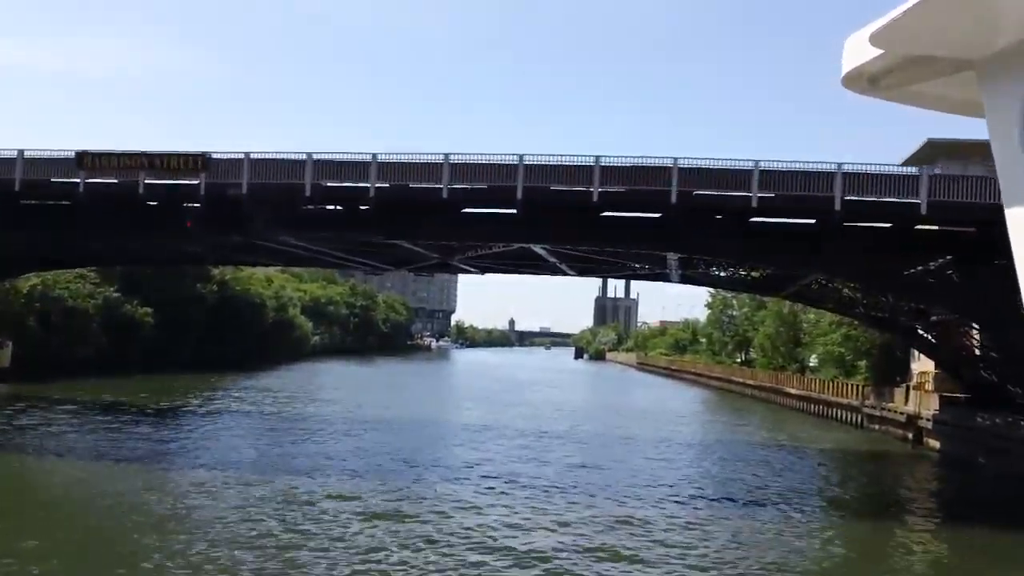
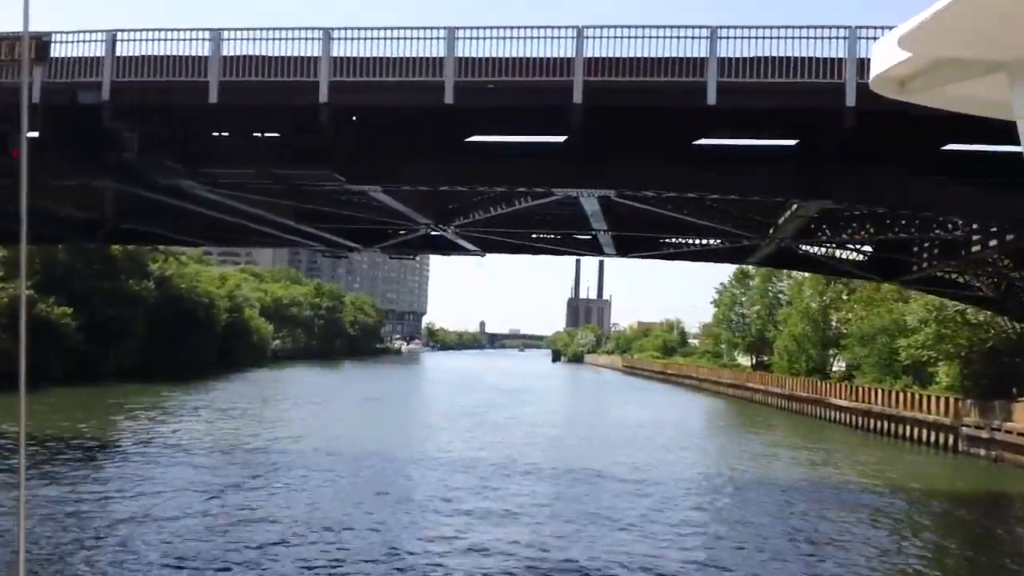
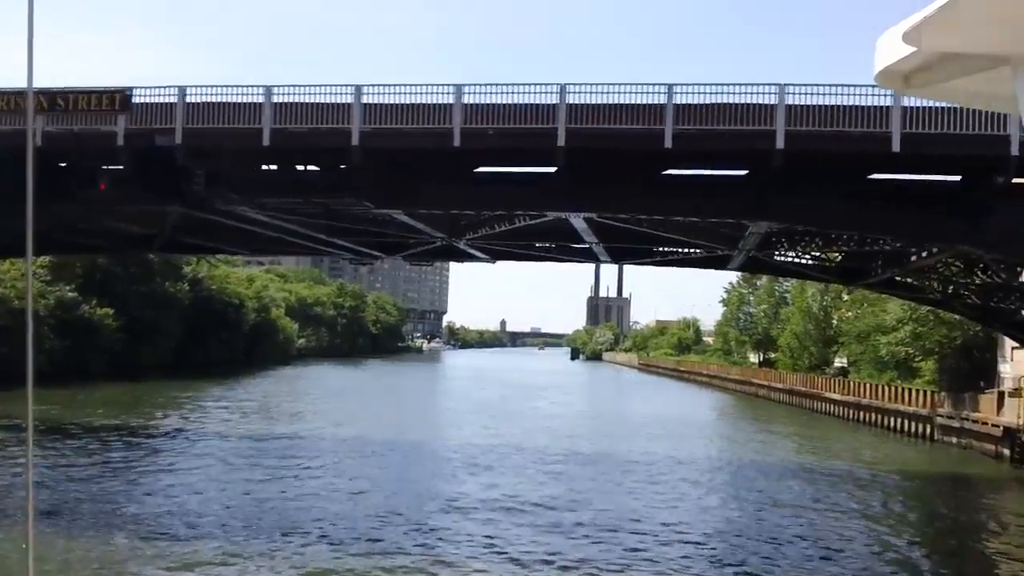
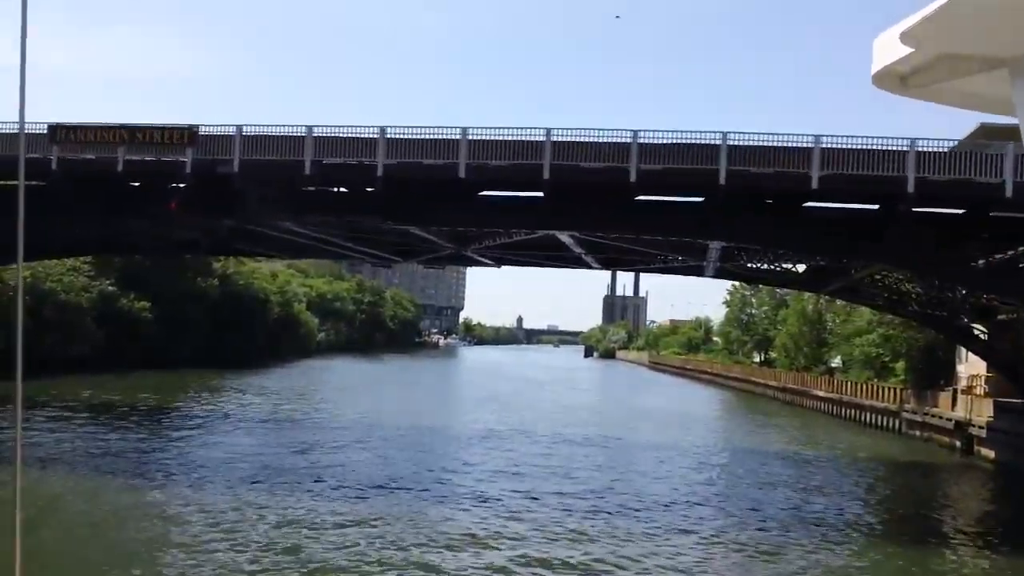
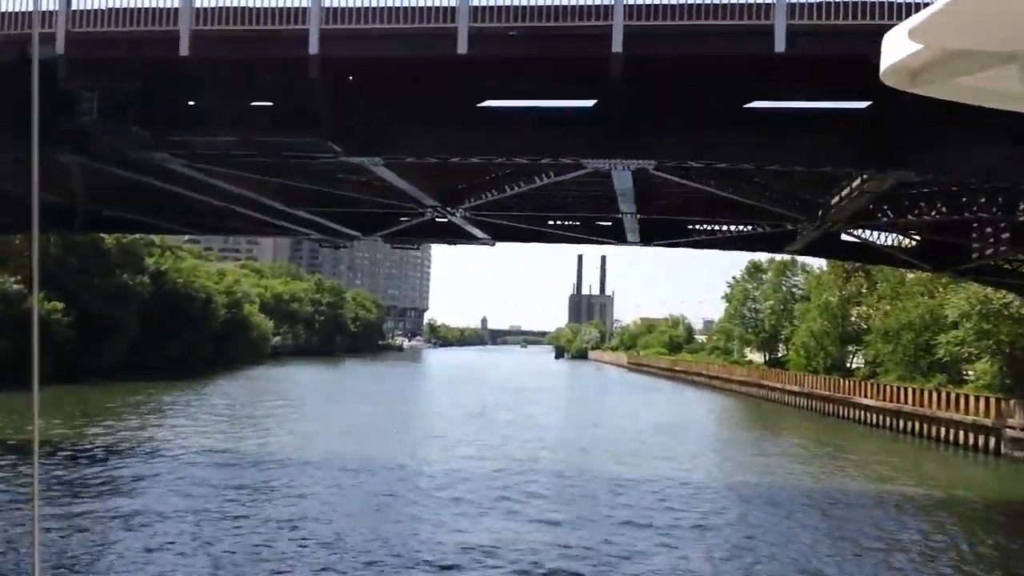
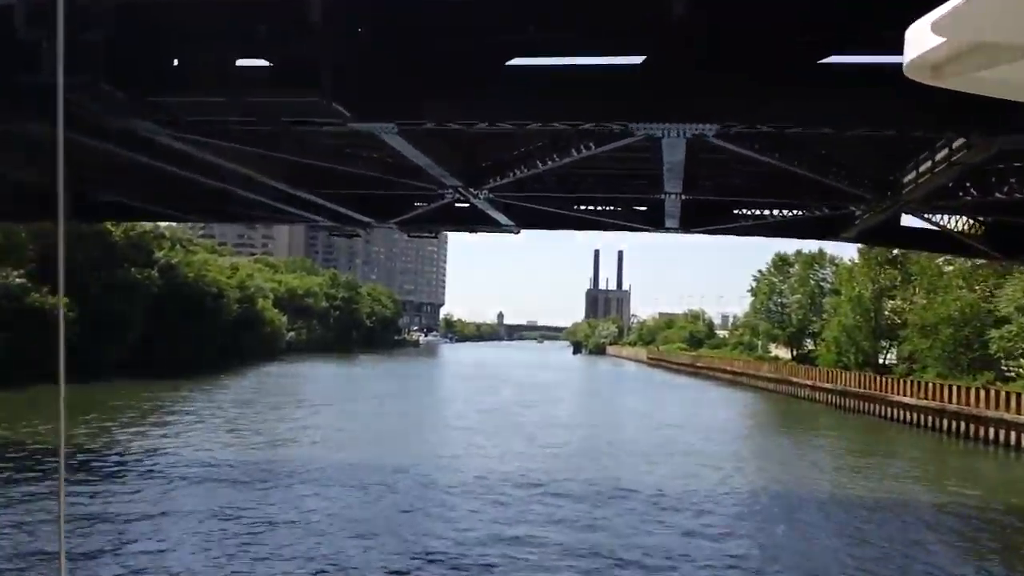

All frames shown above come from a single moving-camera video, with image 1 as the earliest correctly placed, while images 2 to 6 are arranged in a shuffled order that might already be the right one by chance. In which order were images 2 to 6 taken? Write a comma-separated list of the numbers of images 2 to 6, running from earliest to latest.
4, 3, 2, 5, 6
